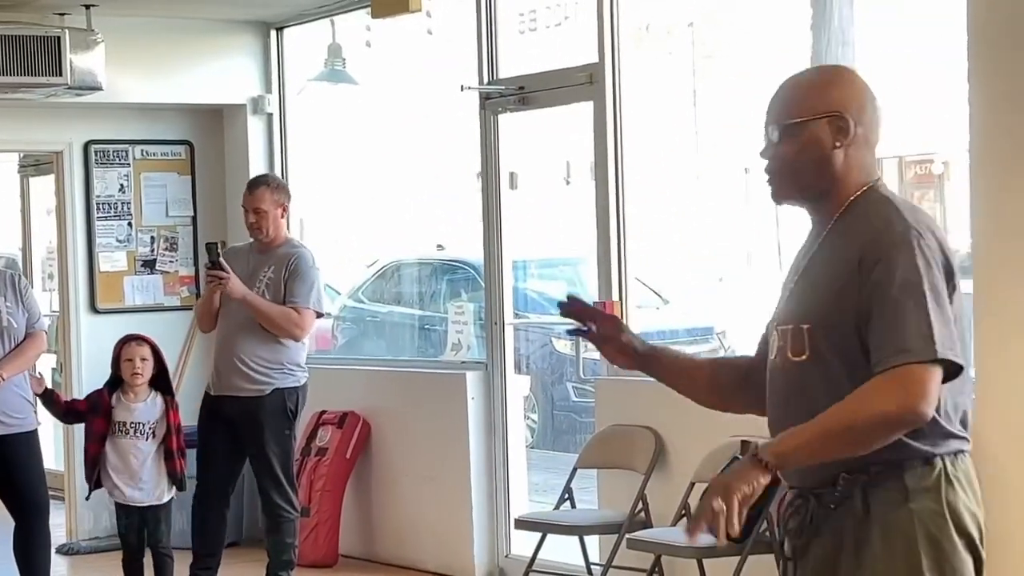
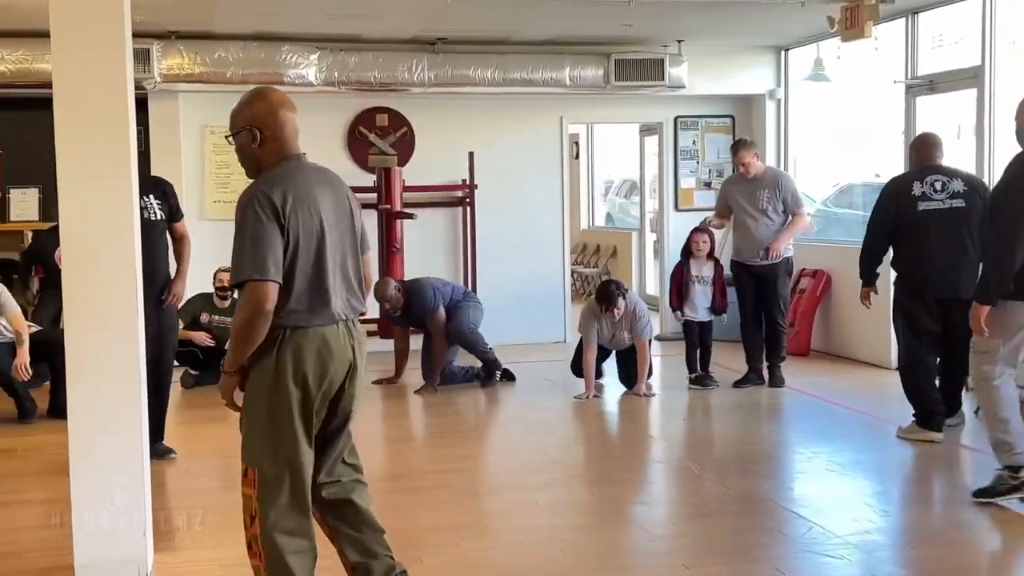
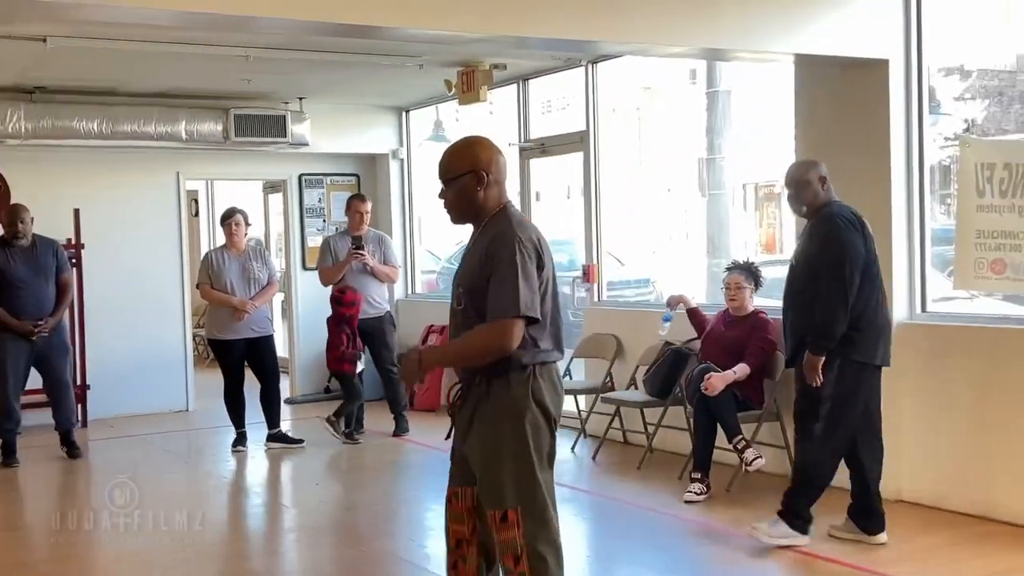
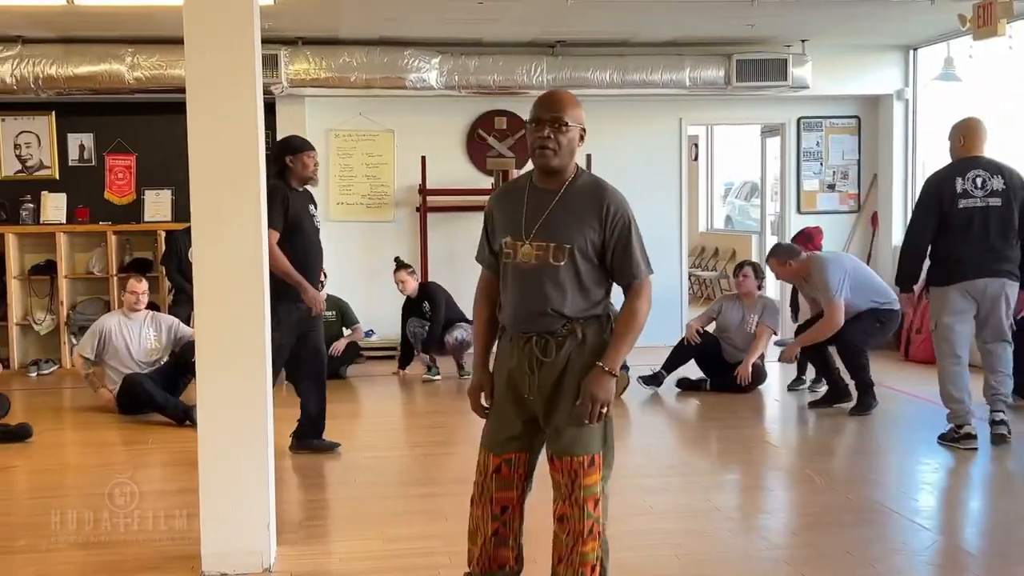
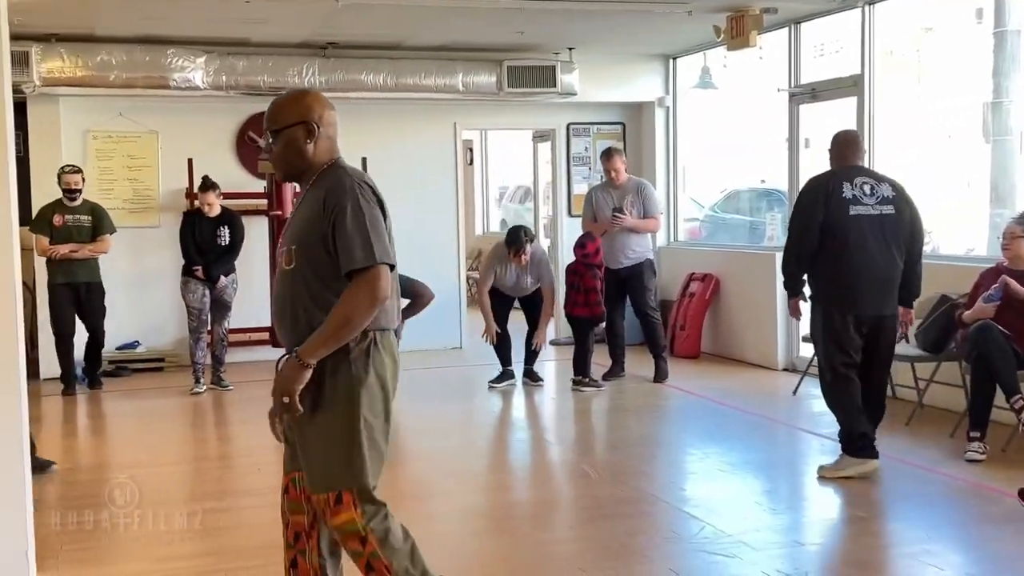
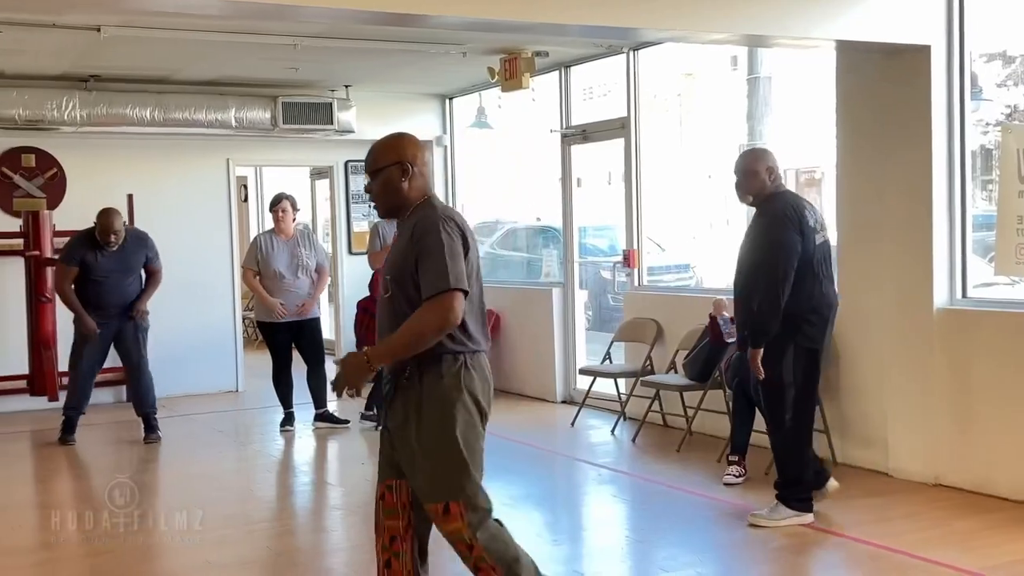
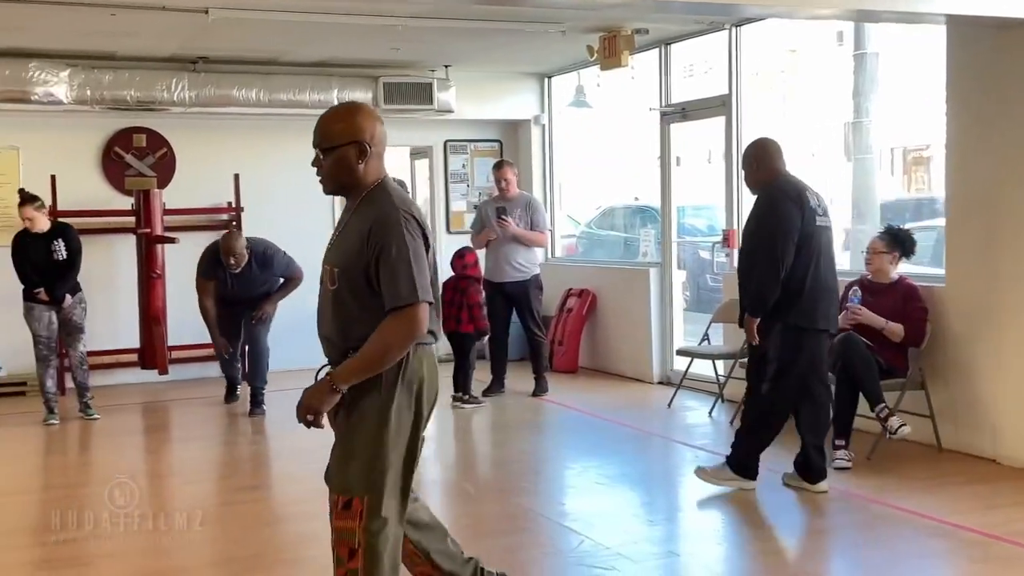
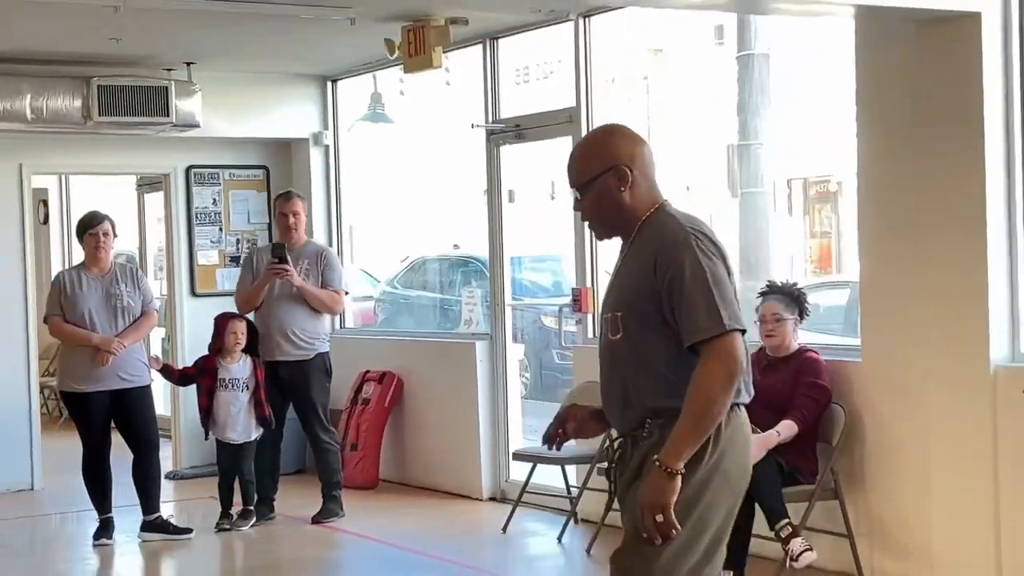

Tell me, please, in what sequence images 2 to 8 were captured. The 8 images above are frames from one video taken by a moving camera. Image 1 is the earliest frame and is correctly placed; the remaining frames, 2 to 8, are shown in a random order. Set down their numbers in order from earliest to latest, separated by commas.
8, 3, 6, 7, 5, 2, 4
